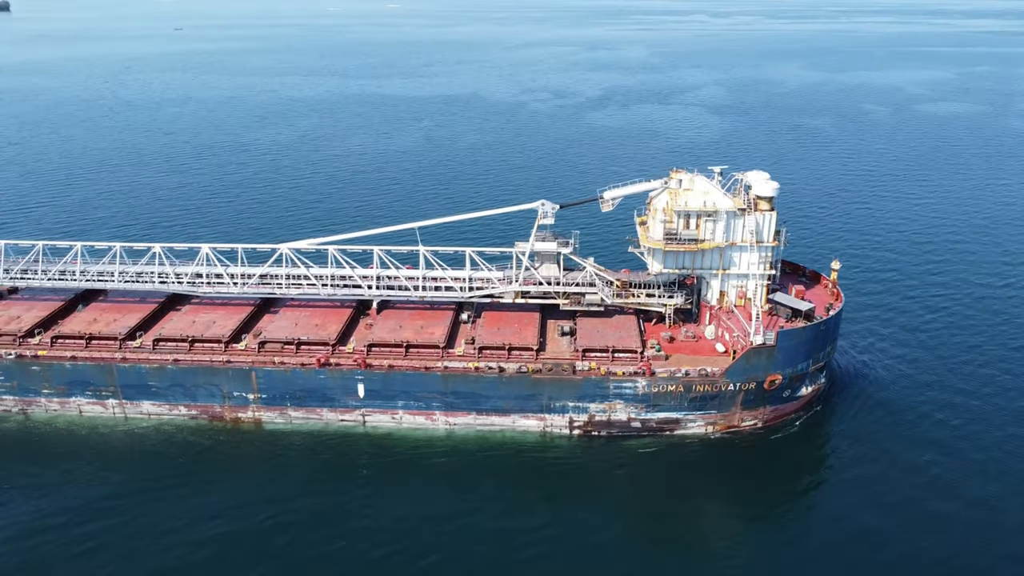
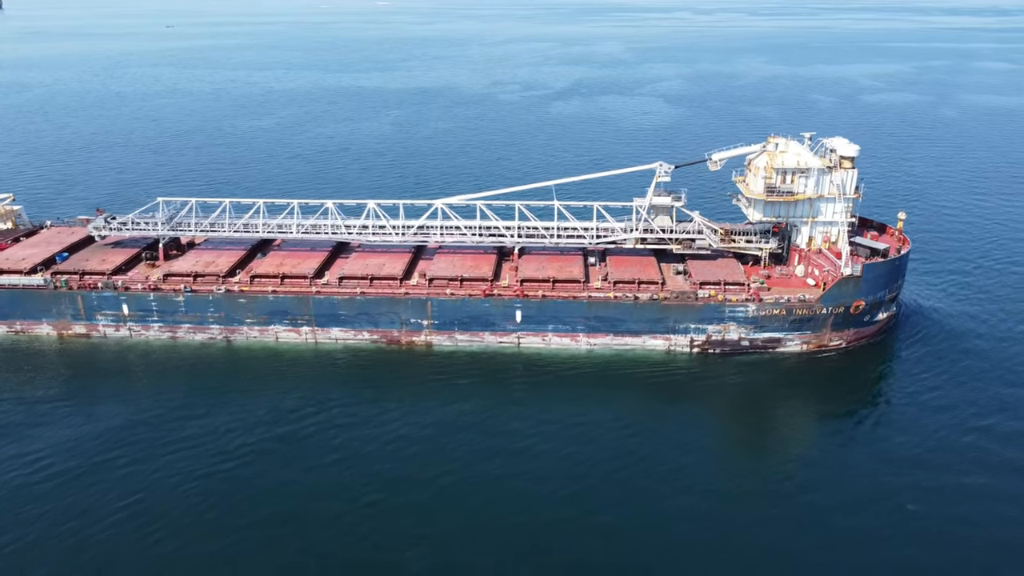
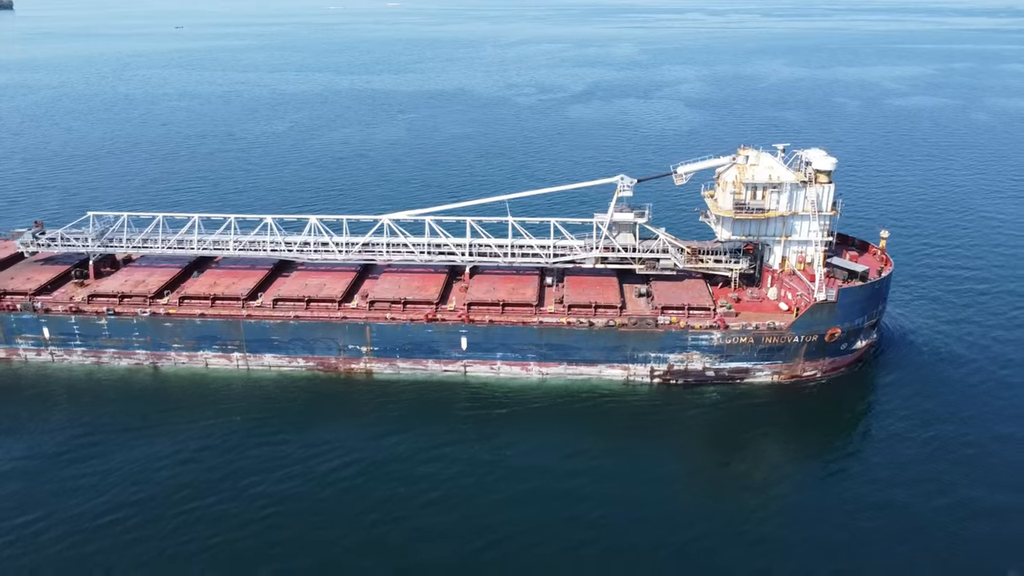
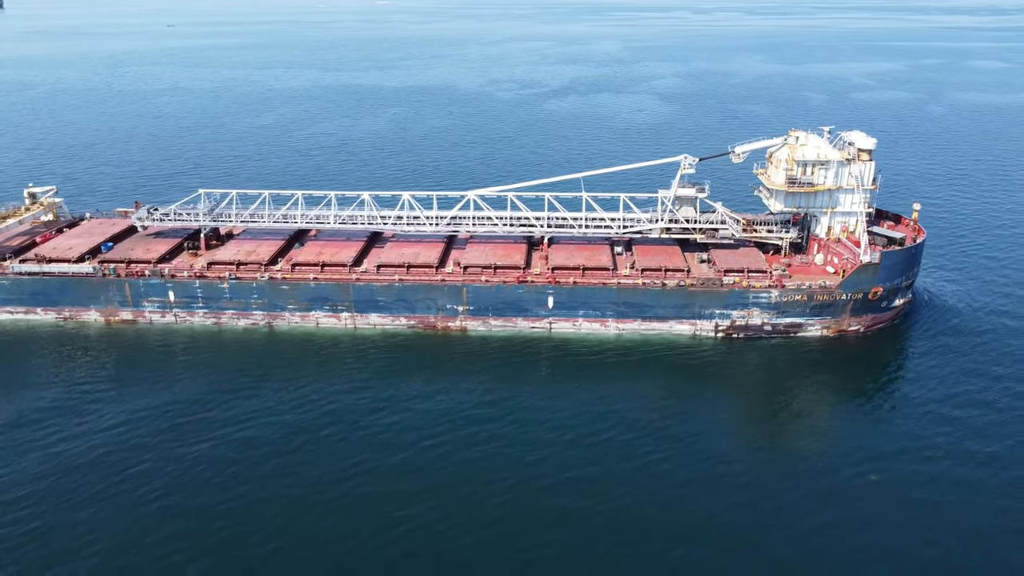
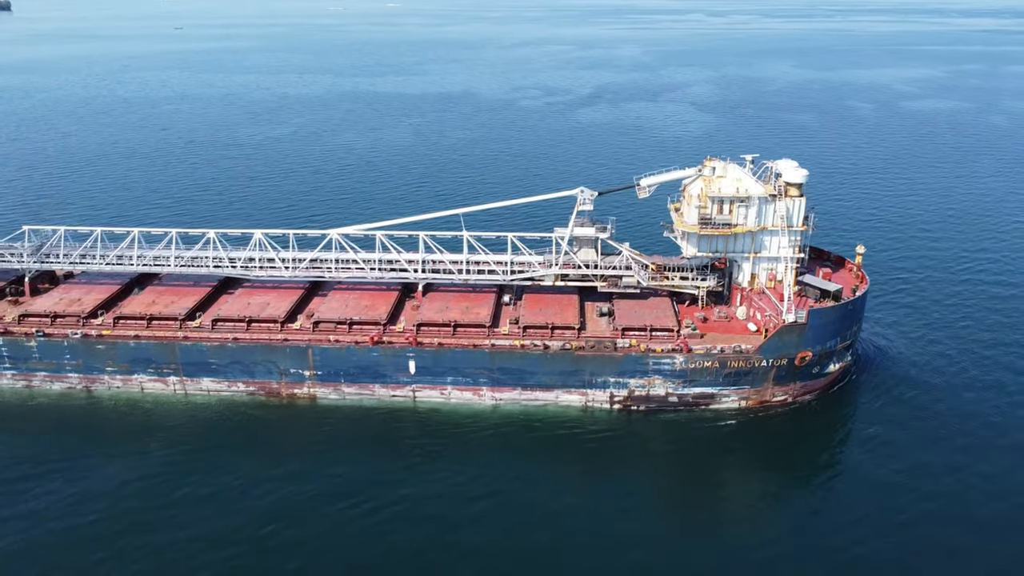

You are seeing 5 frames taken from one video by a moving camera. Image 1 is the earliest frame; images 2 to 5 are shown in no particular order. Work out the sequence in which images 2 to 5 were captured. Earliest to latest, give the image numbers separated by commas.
5, 3, 2, 4
